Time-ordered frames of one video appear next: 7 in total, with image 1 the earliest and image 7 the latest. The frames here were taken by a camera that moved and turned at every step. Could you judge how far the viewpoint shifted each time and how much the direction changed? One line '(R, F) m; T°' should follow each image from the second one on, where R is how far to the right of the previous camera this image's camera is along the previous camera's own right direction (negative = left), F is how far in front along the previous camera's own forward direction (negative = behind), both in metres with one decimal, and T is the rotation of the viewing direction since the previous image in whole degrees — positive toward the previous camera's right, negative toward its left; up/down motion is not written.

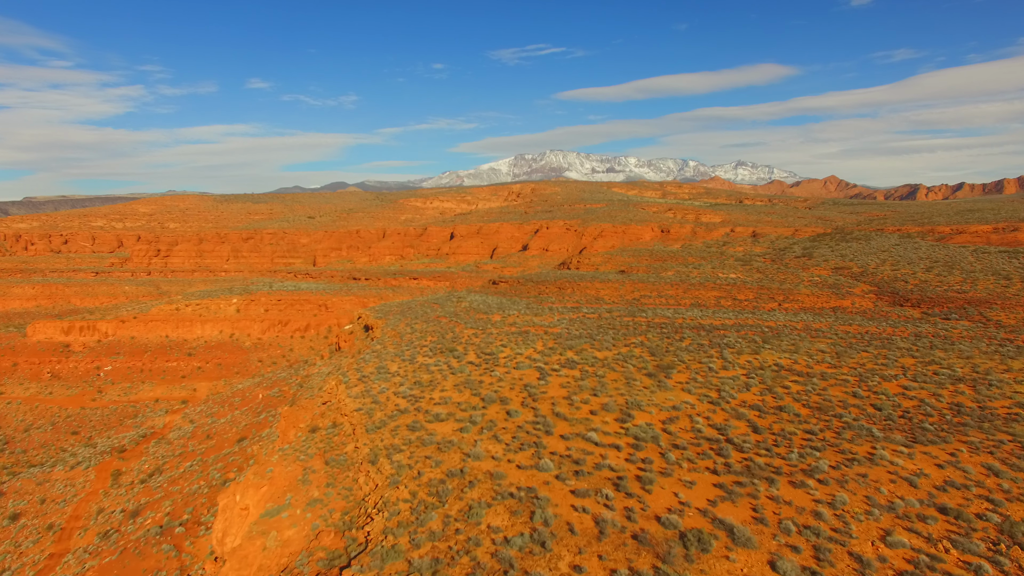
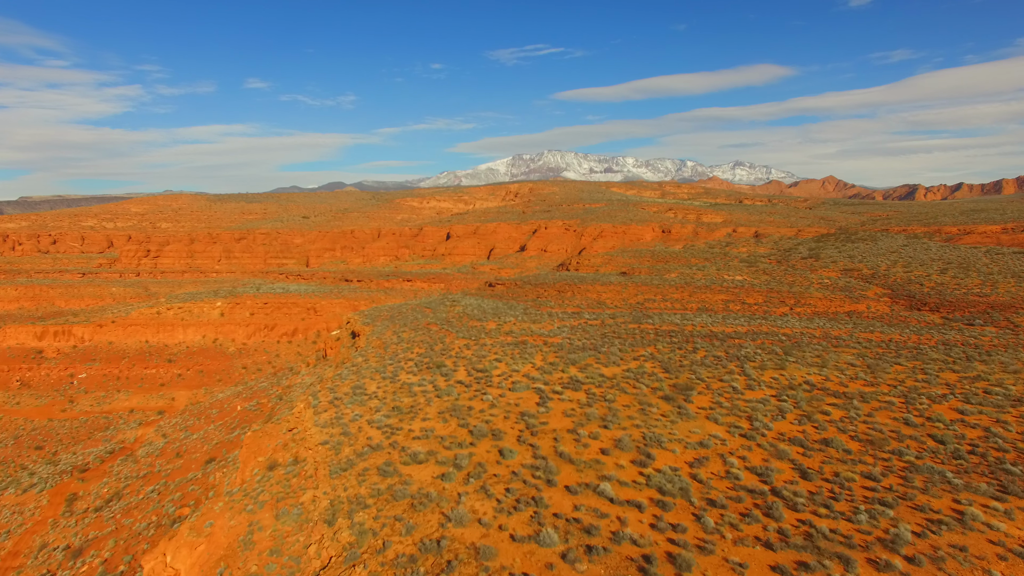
(0.0, +1.5) m; 0°
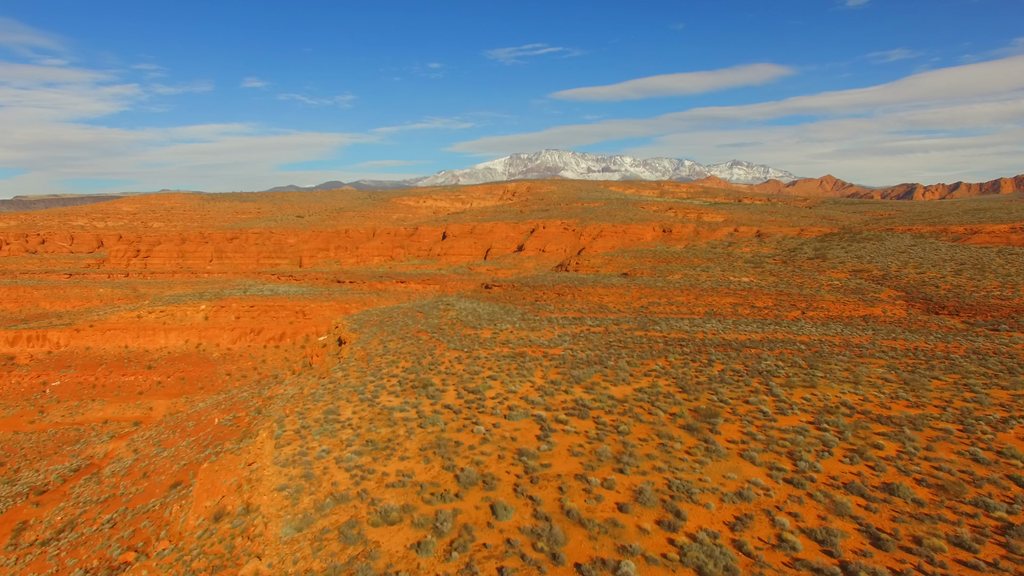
(0.0, +1.4) m; 0°
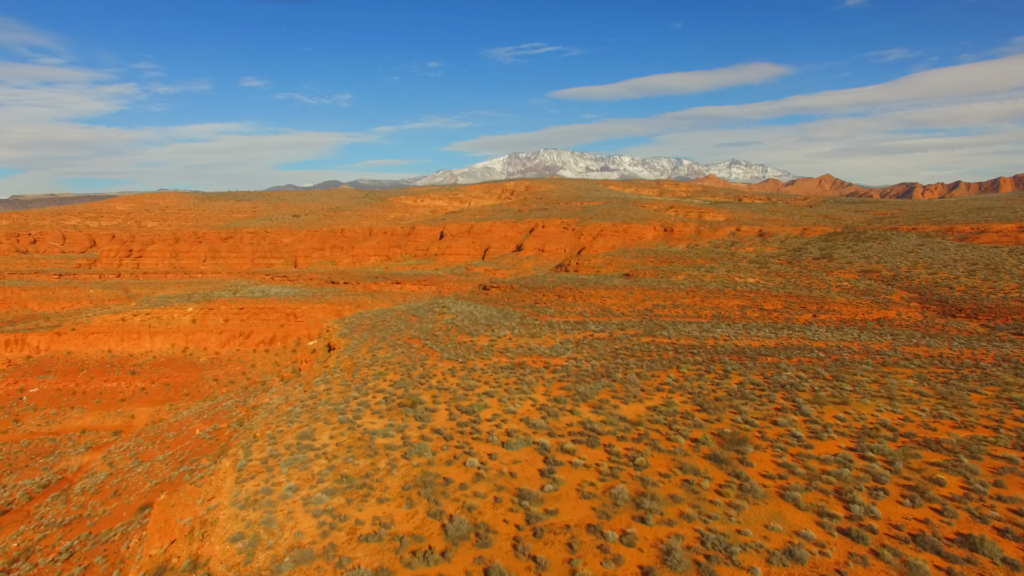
(0.0, +1.1) m; 0°
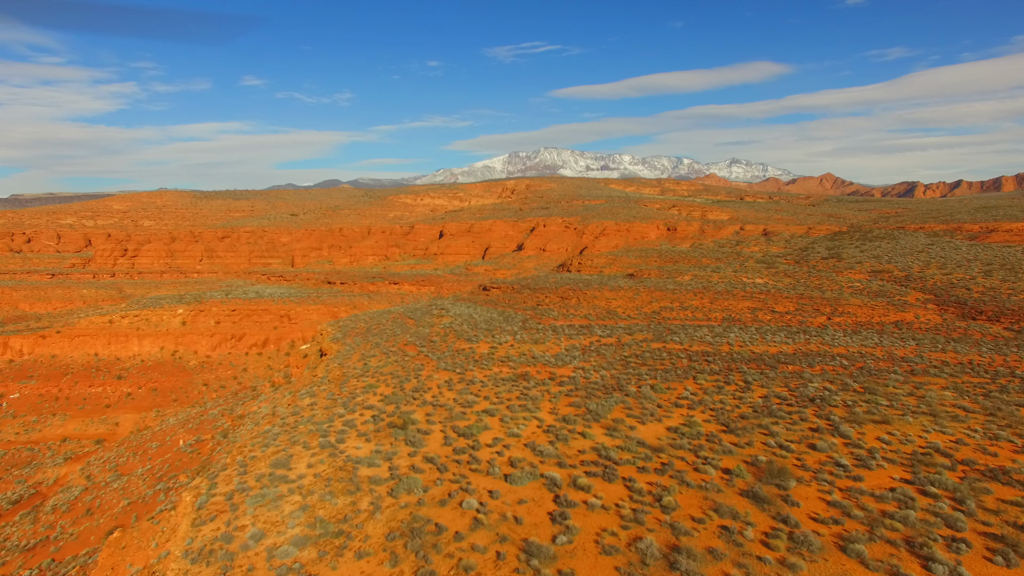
(0.0, +1.0) m; 0°
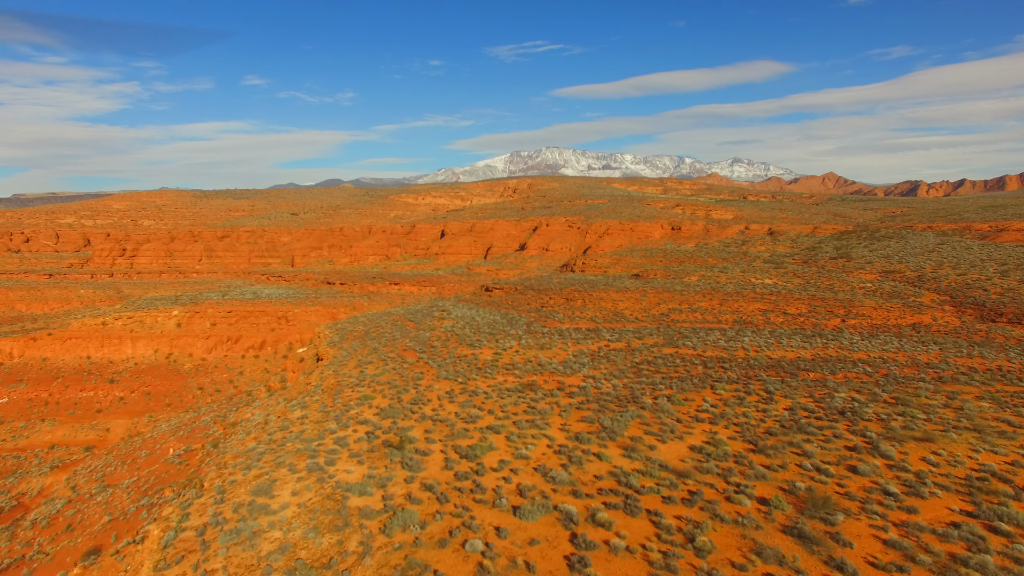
(-0.1, +0.8) m; 0°
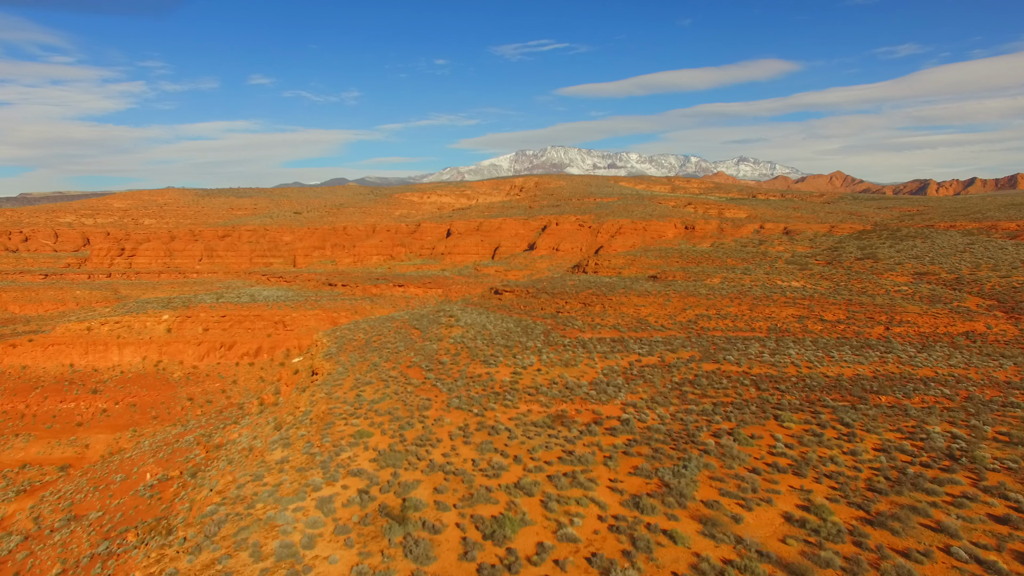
(-0.3, +1.9) m; 0°
